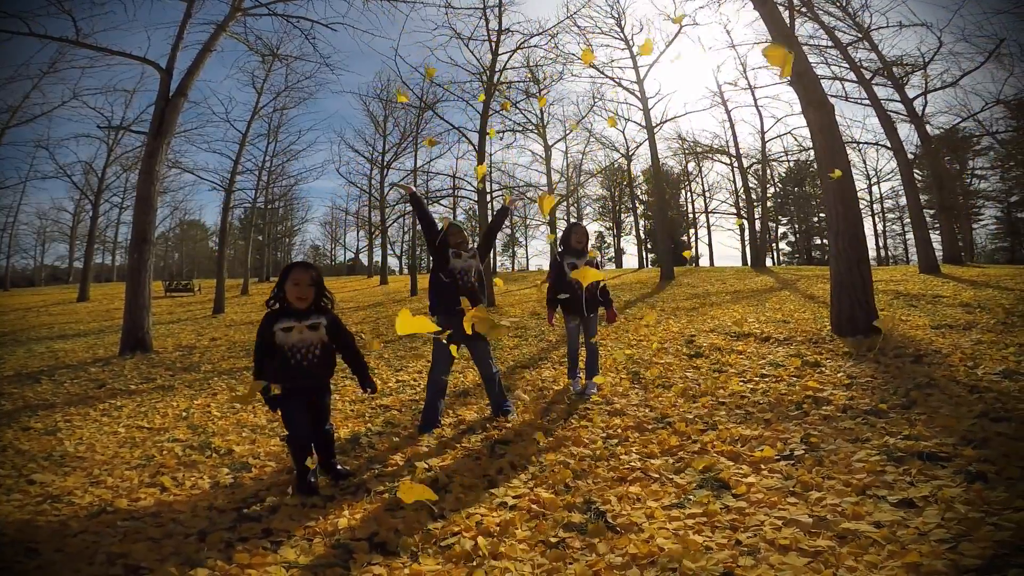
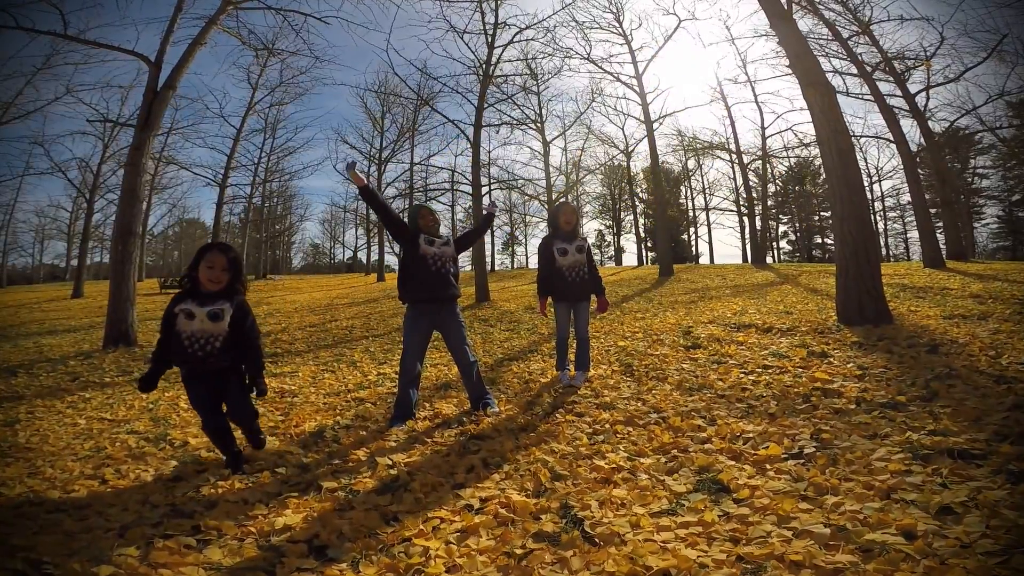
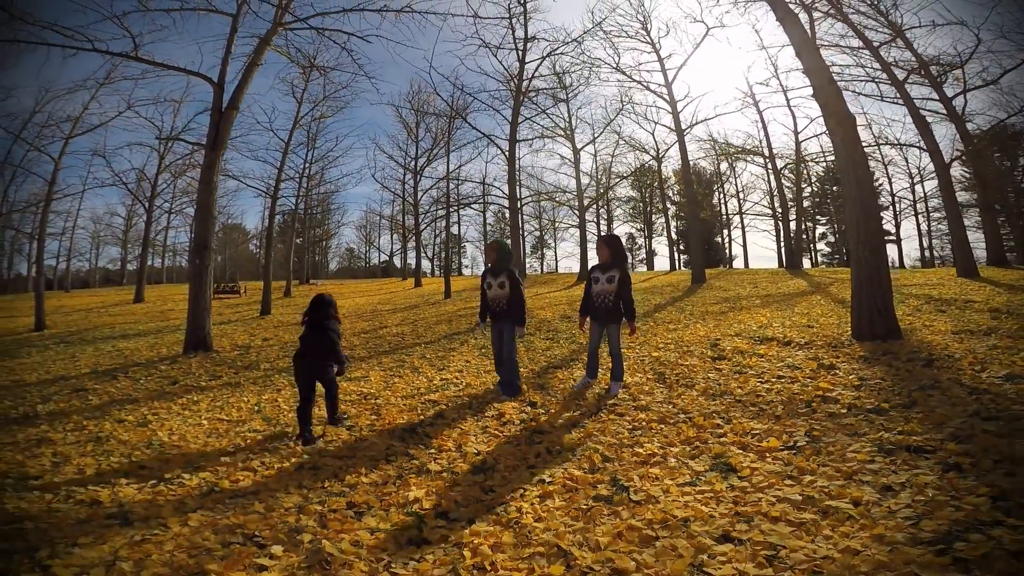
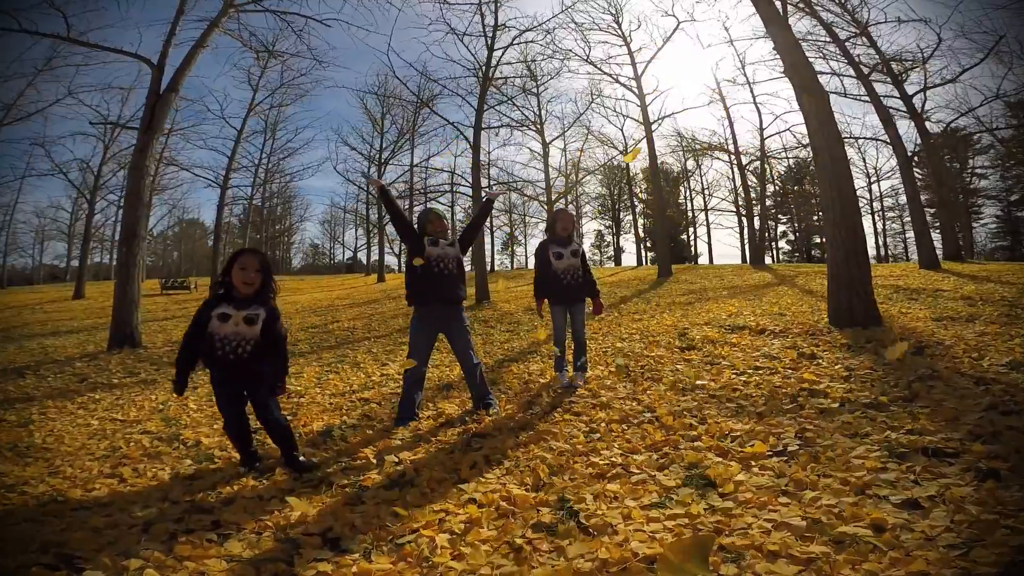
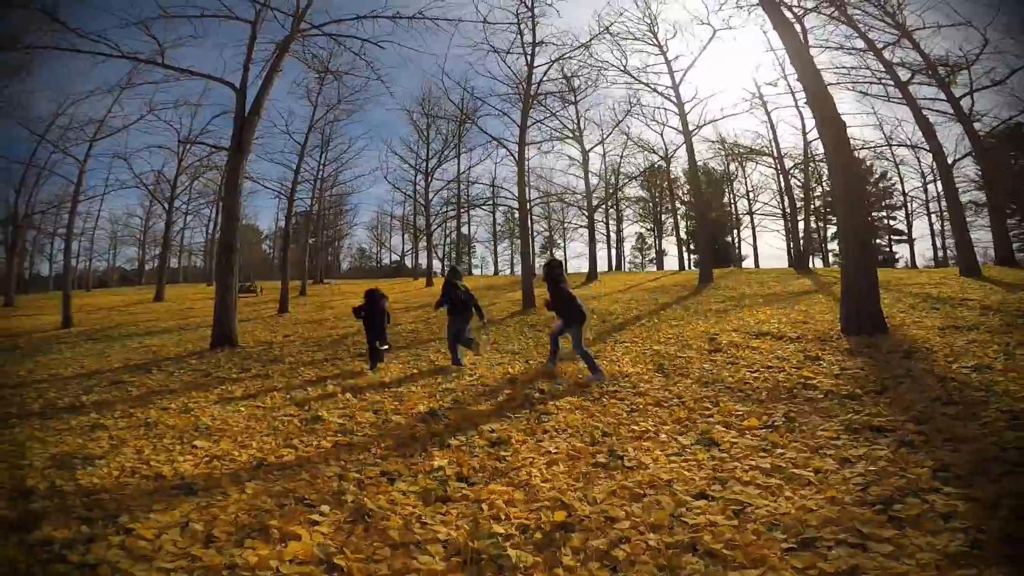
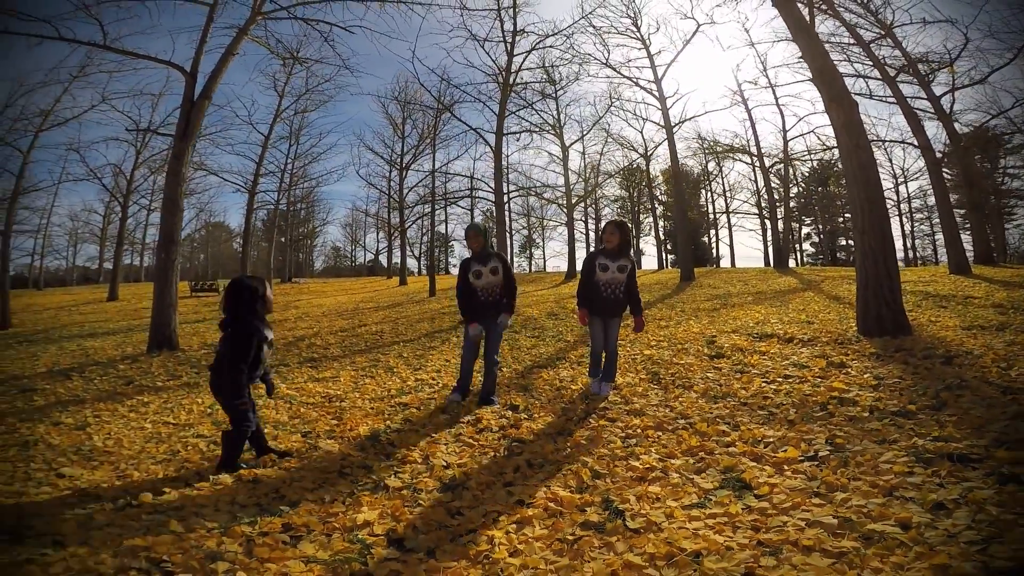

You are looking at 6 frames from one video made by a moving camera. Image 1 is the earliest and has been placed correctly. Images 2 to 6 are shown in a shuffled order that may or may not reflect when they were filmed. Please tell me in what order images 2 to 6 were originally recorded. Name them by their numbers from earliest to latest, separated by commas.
4, 2, 6, 3, 5
